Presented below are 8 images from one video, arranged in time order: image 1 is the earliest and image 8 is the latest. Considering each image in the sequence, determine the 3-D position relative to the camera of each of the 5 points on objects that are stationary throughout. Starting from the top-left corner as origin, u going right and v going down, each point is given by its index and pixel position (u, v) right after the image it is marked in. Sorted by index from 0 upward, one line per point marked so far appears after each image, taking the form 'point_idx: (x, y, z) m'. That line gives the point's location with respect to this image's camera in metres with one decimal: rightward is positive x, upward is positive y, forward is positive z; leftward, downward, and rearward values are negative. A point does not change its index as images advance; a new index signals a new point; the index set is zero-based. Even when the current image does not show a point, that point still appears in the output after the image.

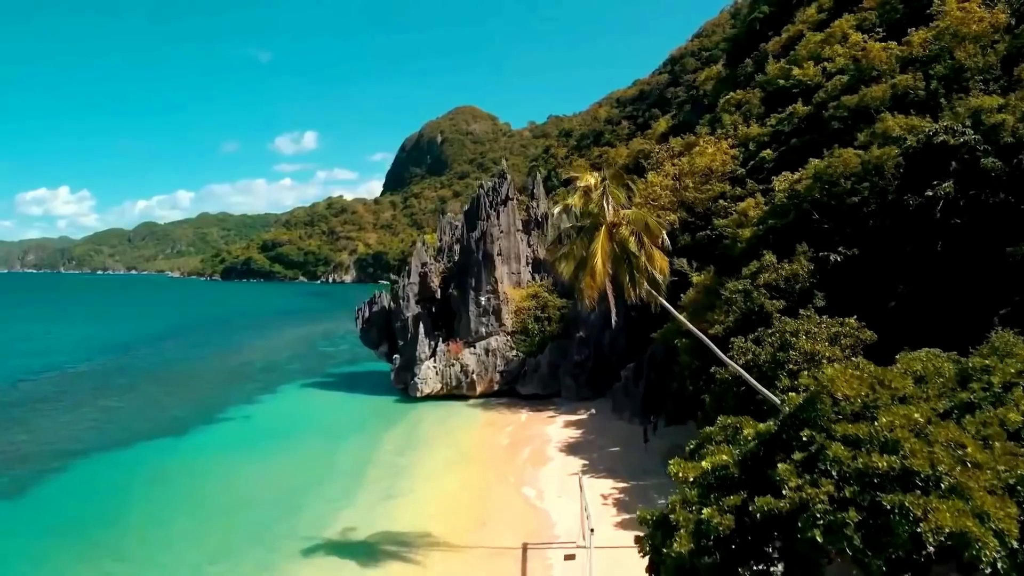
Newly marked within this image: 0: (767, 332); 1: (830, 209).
0: (+9.5, -1.7, +16.8) m
1: (+14.1, +3.5, +19.9) m
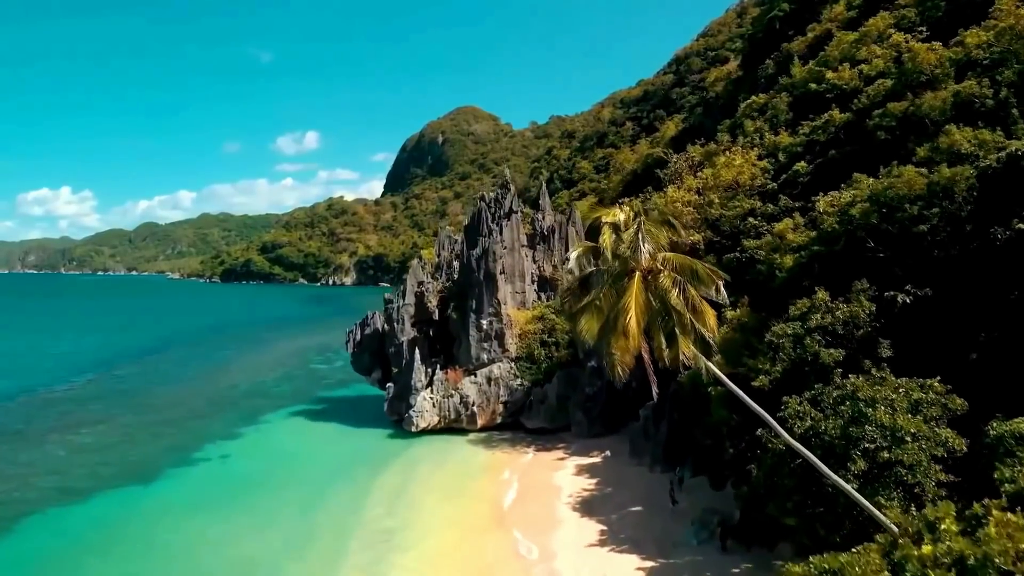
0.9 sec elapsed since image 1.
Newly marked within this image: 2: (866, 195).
0: (+9.8, -3.3, +14.0) m
1: (+14.3, +1.9, +17.1) m
2: (+14.4, +3.8, +18.3) m
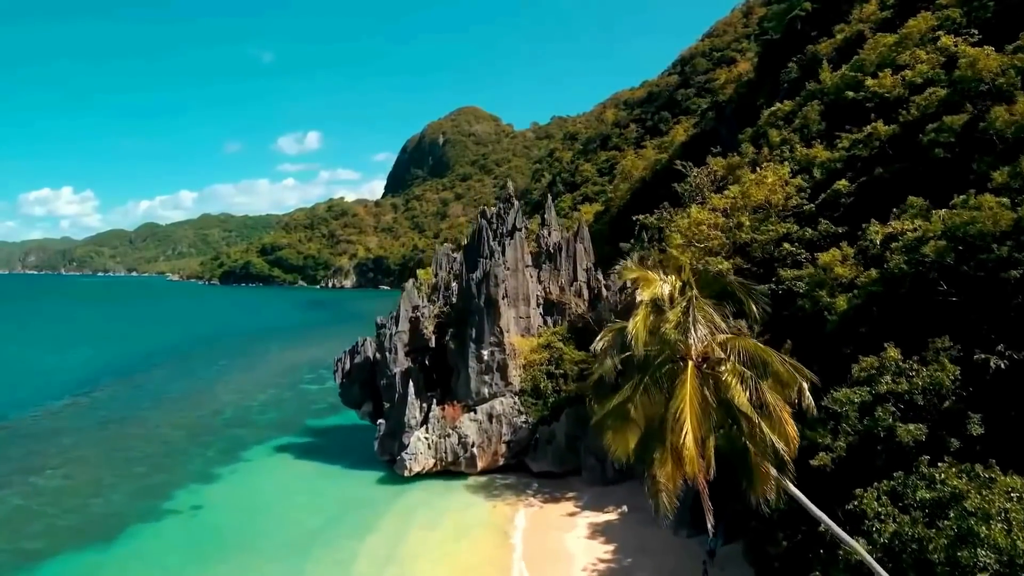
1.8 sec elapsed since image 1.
0: (+10.0, -5.0, +11.2) m
1: (+14.5, +0.2, +14.3) m
2: (+14.6, +2.1, +15.5) m
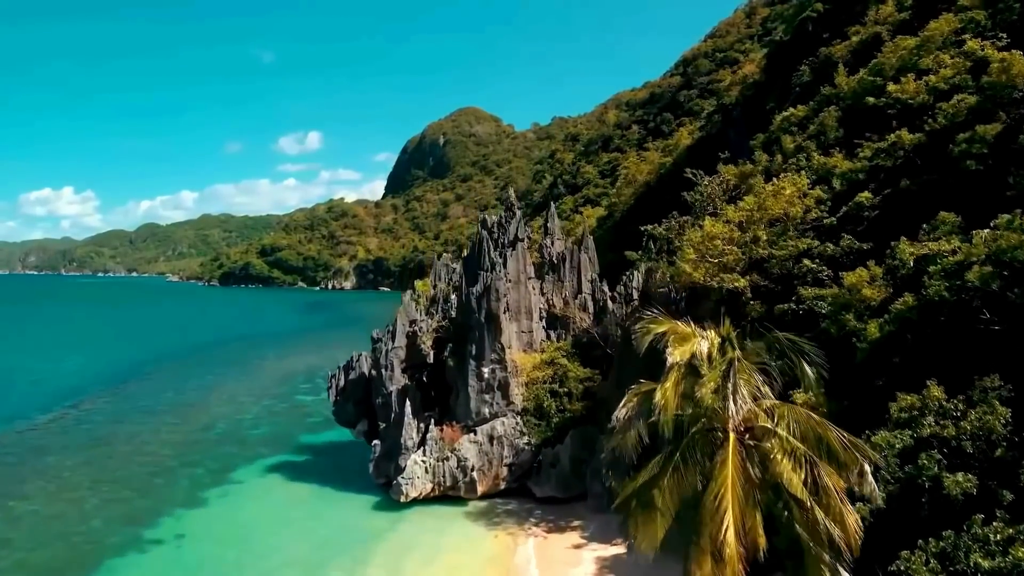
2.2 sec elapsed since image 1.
0: (+10.1, -5.9, +9.9) m
1: (+14.6, -0.7, +13.0) m
2: (+14.7, +1.2, +14.2) m
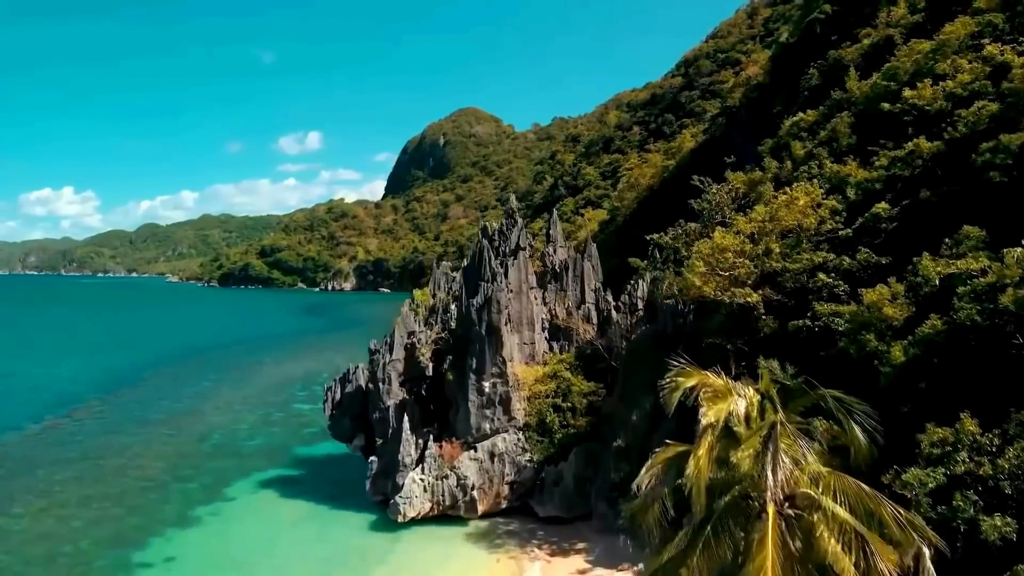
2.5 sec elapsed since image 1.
0: (+10.2, -6.5, +9.0) m
1: (+14.7, -1.3, +12.1) m
2: (+14.8, +0.5, +13.3) m
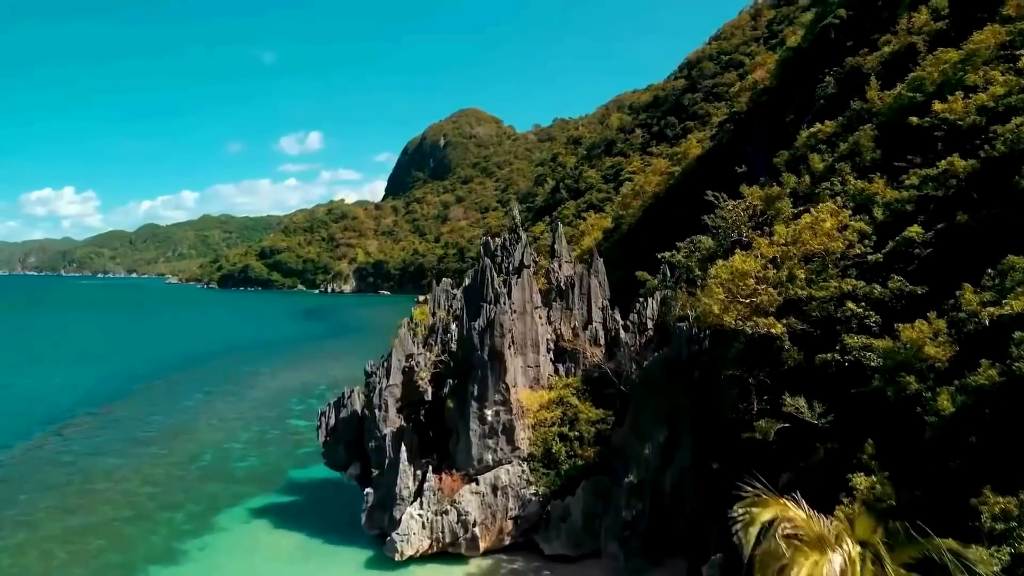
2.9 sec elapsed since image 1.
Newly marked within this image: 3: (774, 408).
0: (+10.4, -7.7, +7.6) m
1: (+14.9, -2.5, +10.7) m
2: (+15.0, -0.7, +11.9) m
3: (+10.8, -5.0, +18.5) m
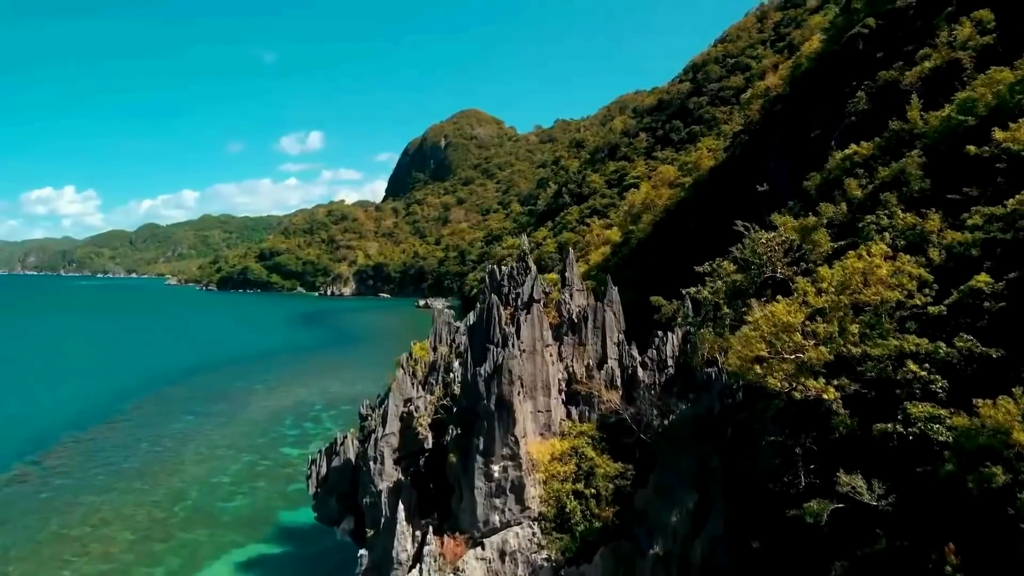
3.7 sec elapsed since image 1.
0: (+10.8, -9.8, +5.3) m
1: (+15.4, -4.7, +8.5) m
2: (+15.5, -2.8, +9.6) m
3: (+11.3, -7.1, +16.2) m
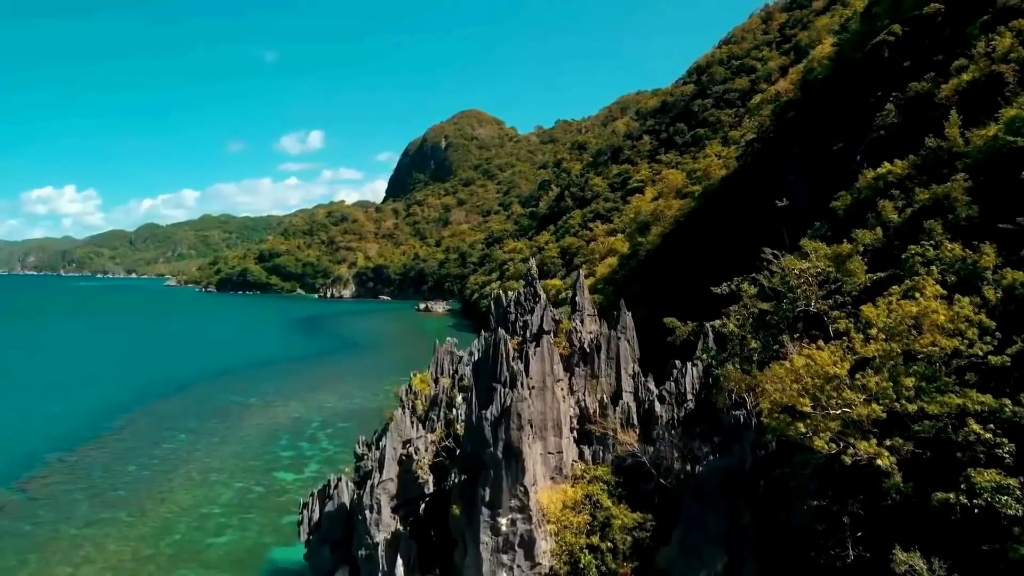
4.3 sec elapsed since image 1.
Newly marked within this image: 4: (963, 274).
0: (+11.2, -11.5, +3.5) m
1: (+15.8, -6.3, +6.6) m
2: (+15.9, -4.4, +7.8) m
3: (+11.7, -8.7, +14.4) m
4: (+17.8, +0.5, +17.8) m
